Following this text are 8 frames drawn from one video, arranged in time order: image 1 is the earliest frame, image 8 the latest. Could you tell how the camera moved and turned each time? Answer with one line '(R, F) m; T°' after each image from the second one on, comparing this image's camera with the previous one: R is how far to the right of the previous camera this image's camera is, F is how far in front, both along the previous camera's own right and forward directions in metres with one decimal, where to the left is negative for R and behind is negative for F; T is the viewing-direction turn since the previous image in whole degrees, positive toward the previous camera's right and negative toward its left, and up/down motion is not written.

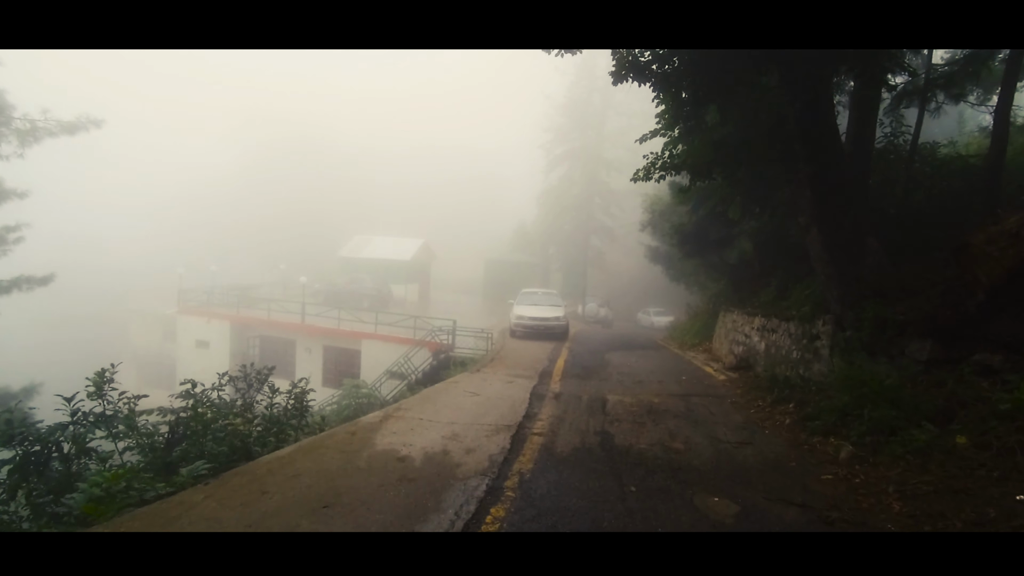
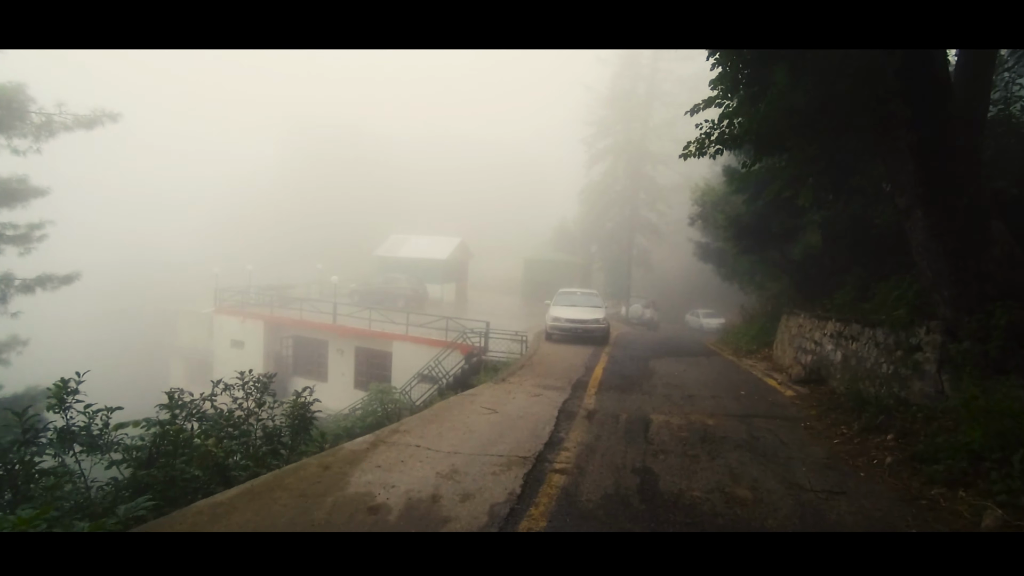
(+0.2, +1.3) m; -4°
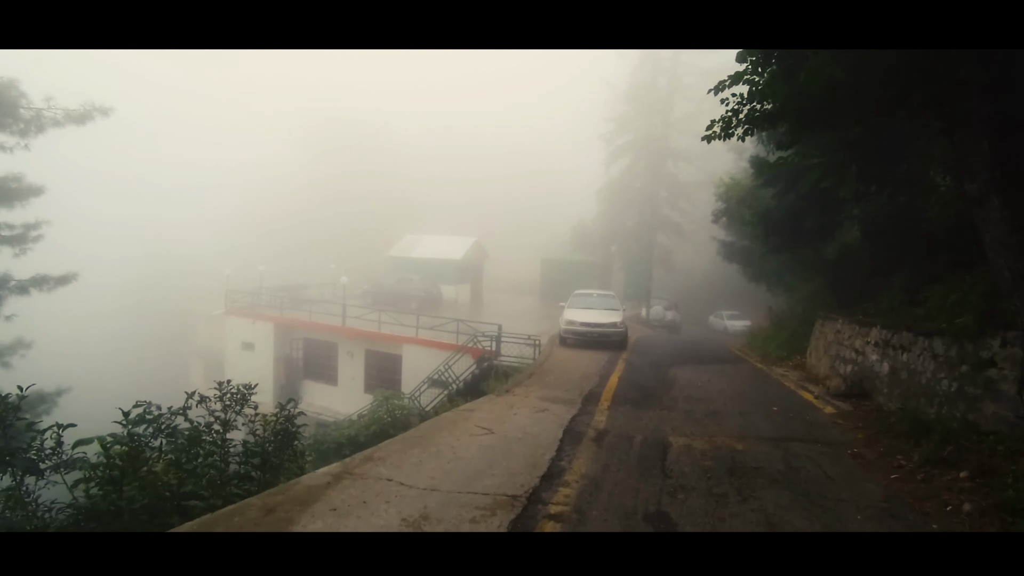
(+0.2, +0.9) m; -2°
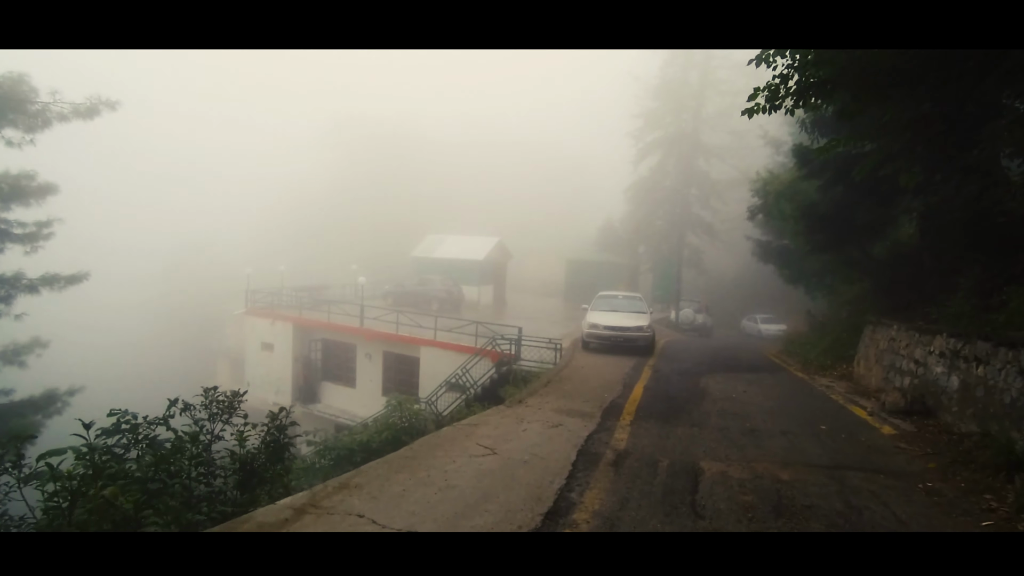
(+0.2, +0.8) m; -3°
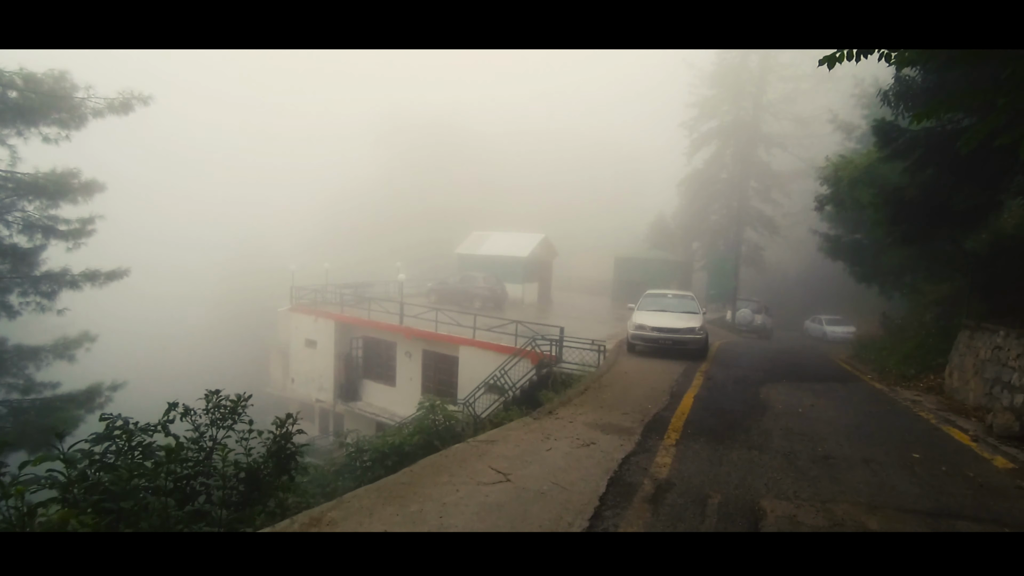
(+0.2, +0.9) m; -5°
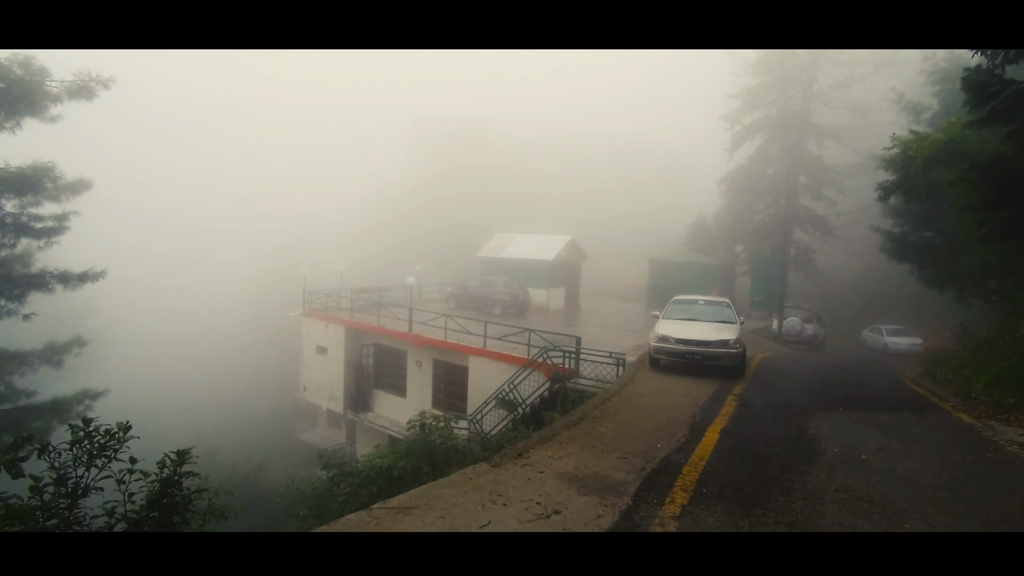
(+0.7, +1.8) m; -4°
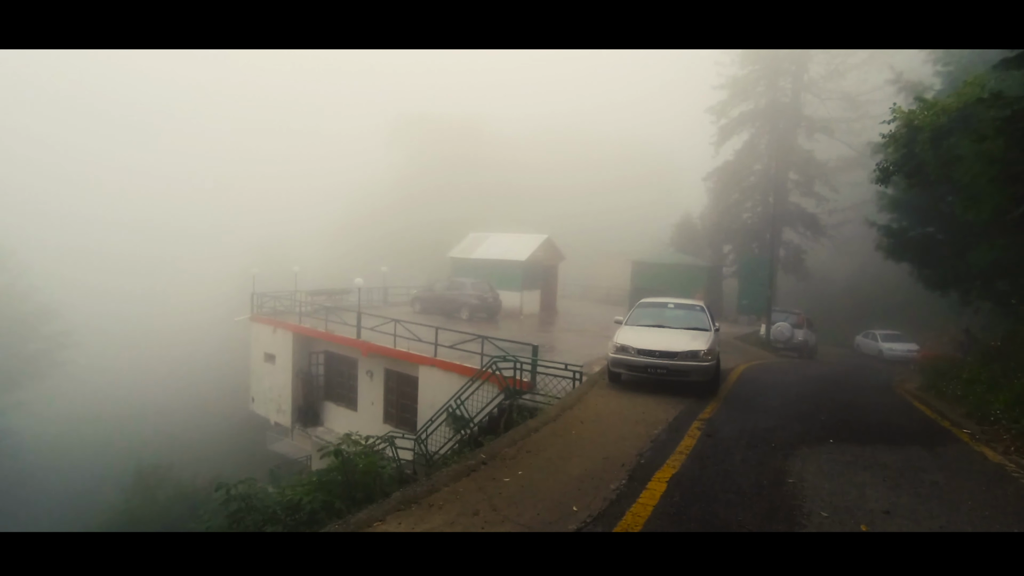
(+1.0, +1.8) m; +1°
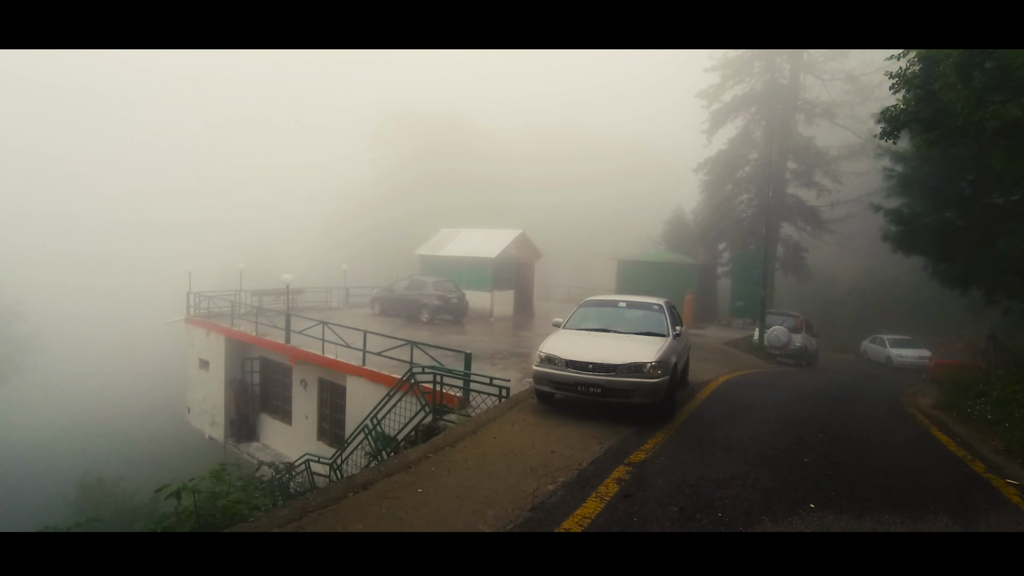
(+1.3, +2.2) m; -1°
